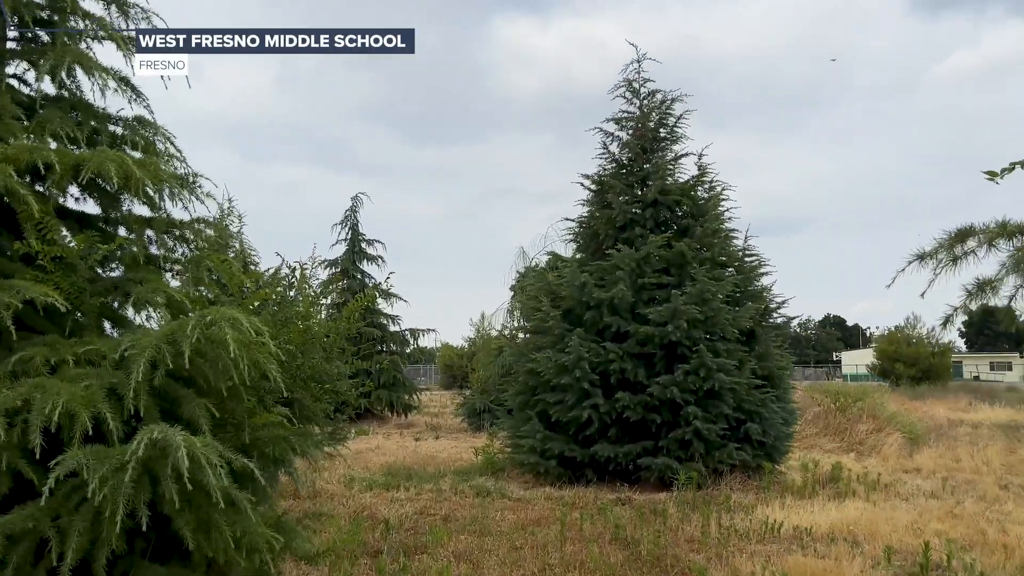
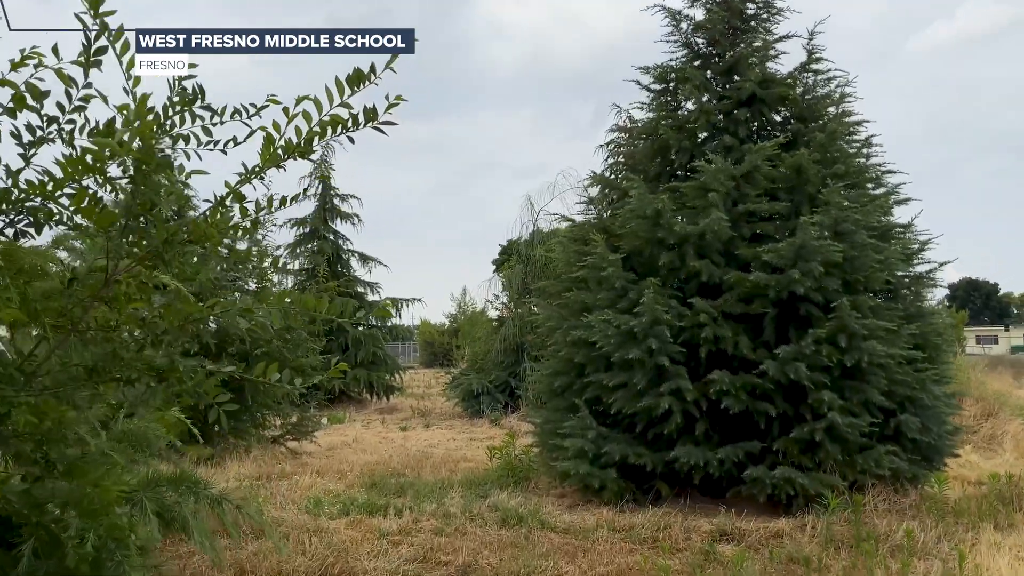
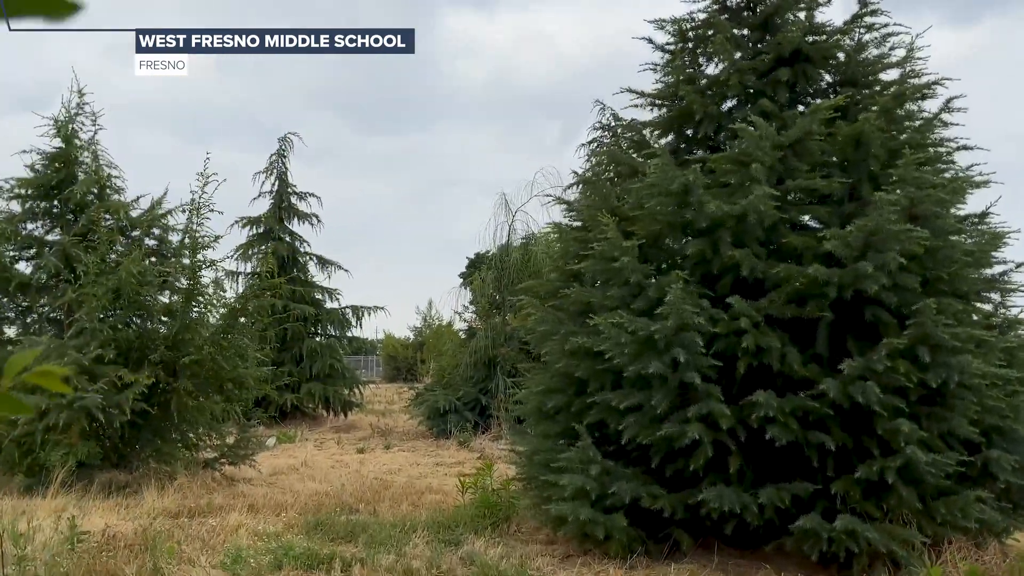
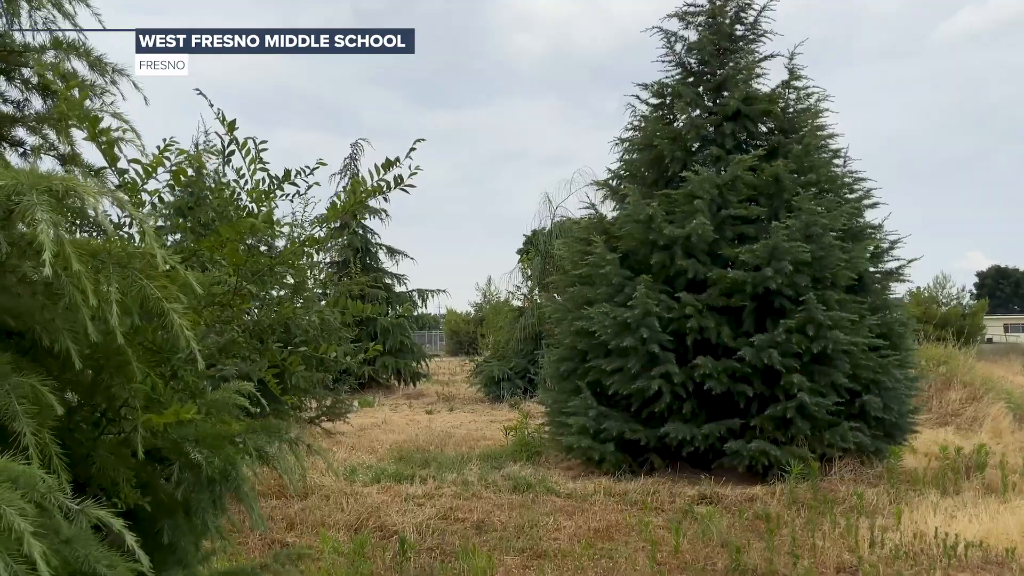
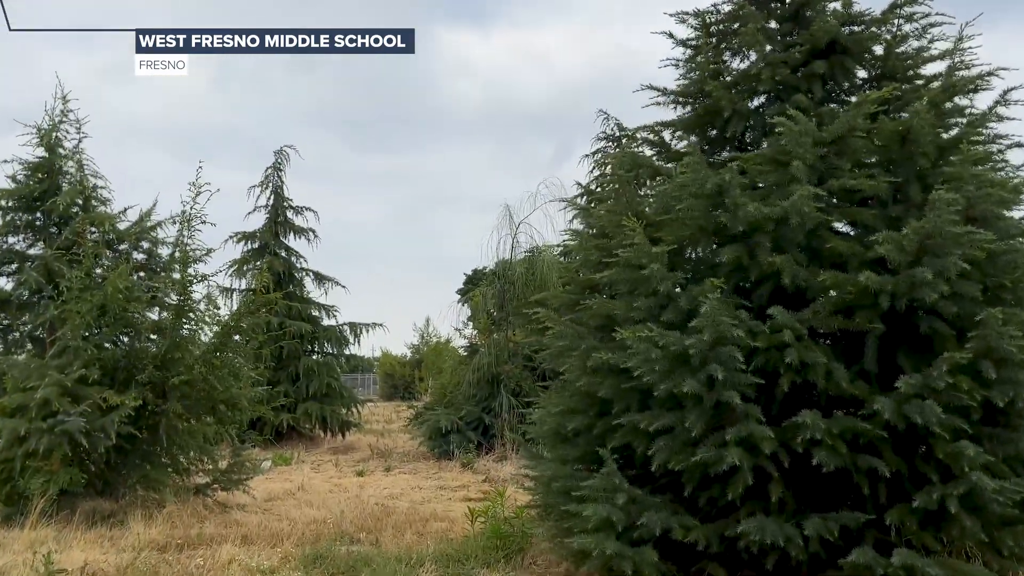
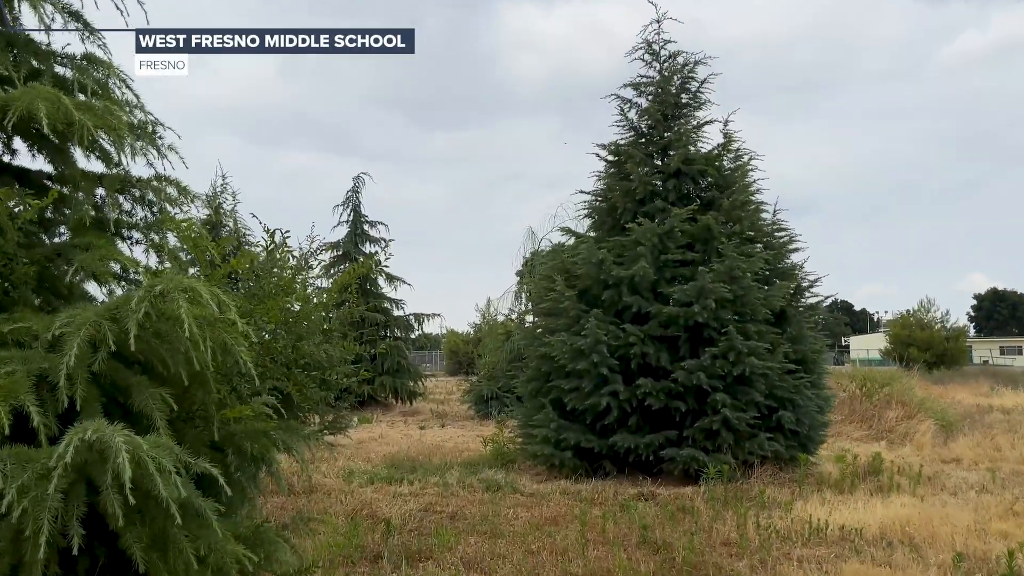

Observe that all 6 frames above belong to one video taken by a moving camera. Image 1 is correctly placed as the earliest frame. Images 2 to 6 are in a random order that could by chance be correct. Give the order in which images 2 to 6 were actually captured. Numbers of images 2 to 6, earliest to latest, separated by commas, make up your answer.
6, 4, 2, 3, 5
